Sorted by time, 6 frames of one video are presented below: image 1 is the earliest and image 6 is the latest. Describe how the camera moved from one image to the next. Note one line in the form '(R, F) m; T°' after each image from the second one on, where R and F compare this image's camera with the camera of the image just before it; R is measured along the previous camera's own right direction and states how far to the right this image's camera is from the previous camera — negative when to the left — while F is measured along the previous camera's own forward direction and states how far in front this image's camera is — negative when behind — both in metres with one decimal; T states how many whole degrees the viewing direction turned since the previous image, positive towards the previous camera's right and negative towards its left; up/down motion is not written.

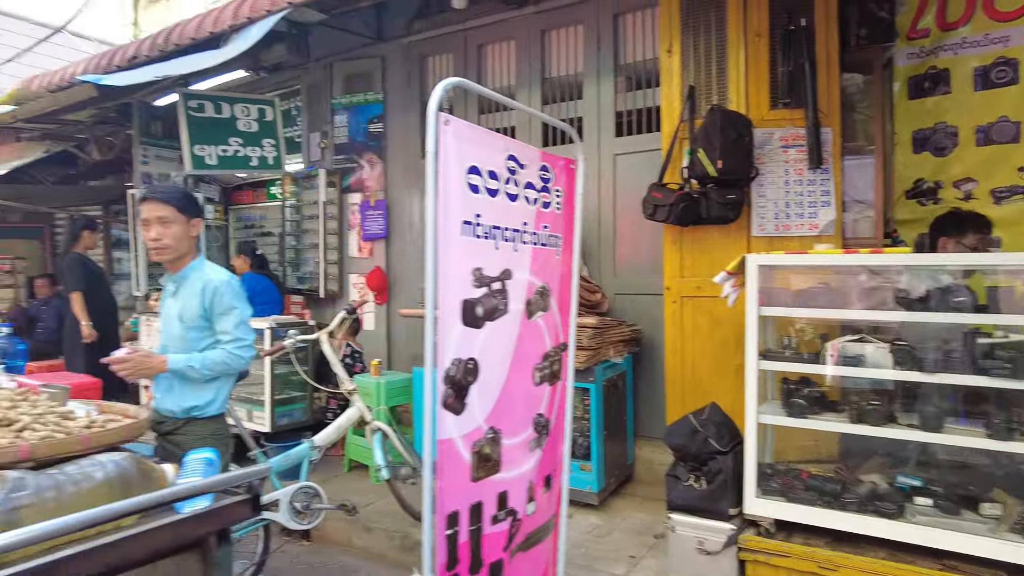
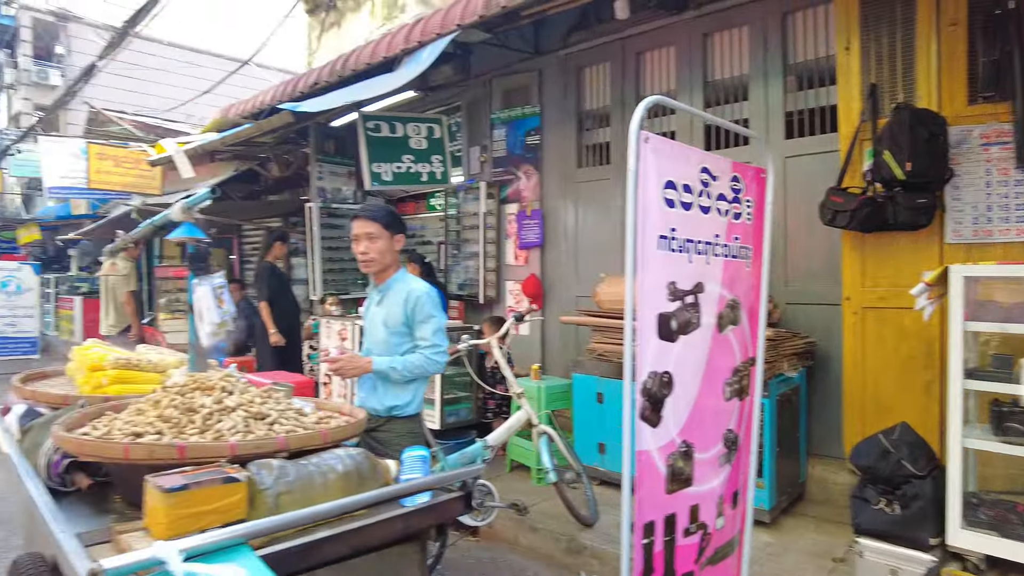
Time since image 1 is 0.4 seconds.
(-0.3, -0.1) m; -11°
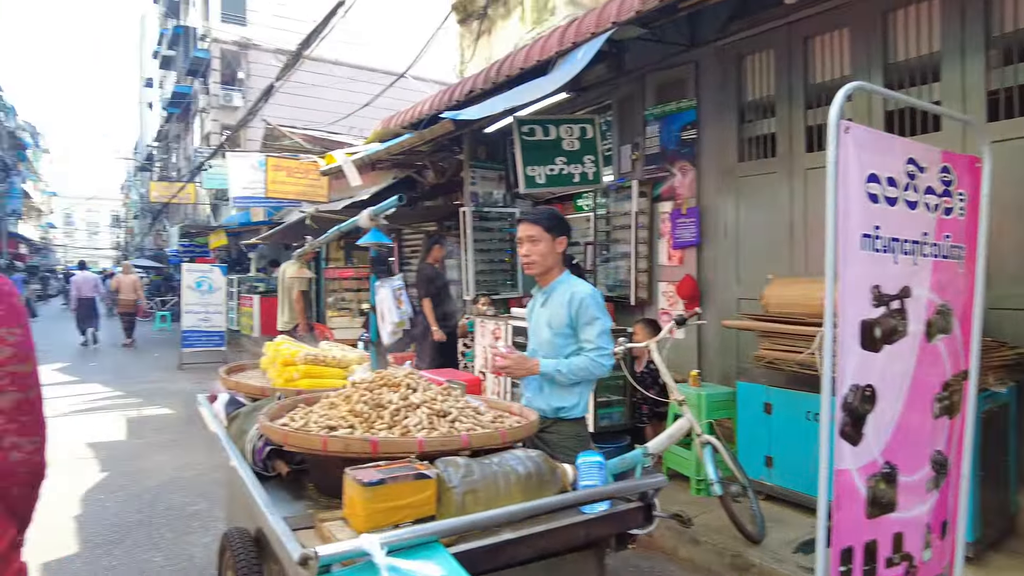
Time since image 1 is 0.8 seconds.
(-0.2, 0.0) m; -12°
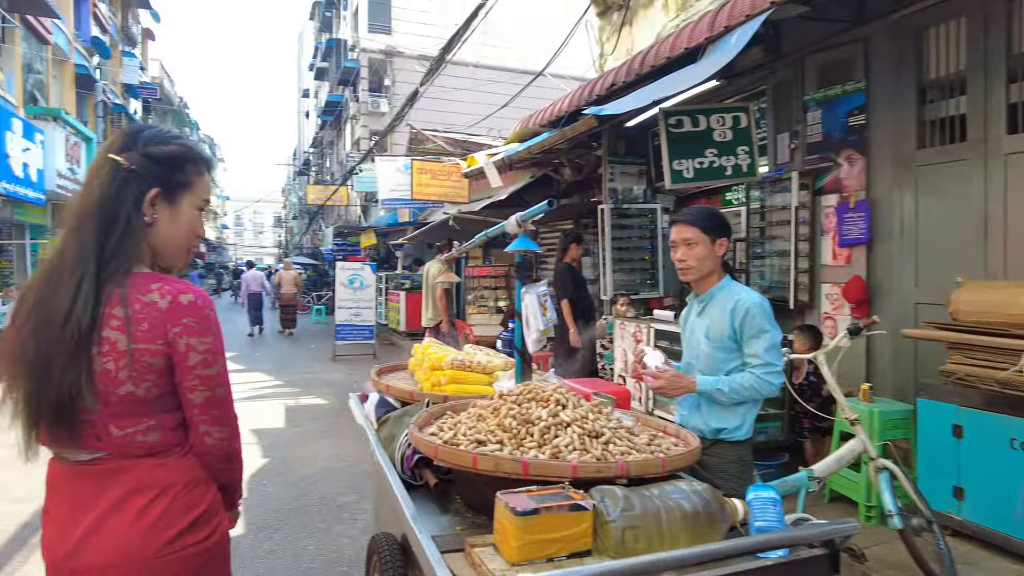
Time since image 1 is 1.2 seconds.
(-0.1, +0.2) m; -12°
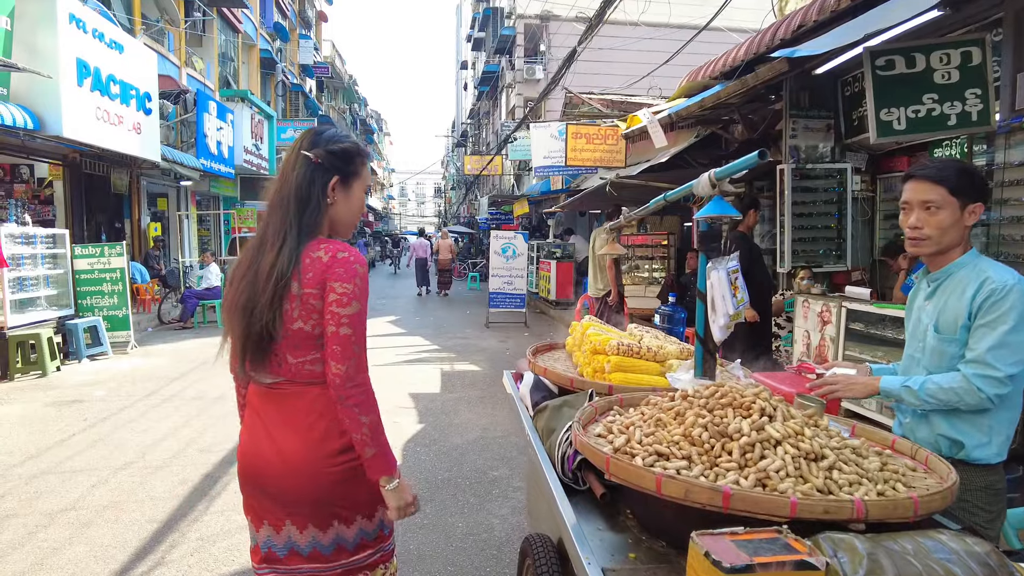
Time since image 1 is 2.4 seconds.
(-0.1, +0.4) m; -13°
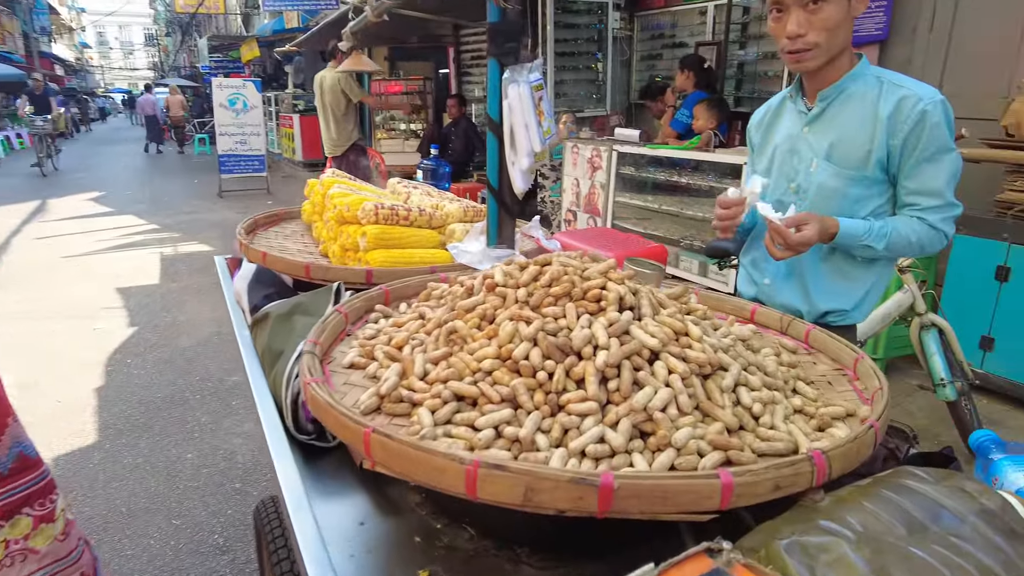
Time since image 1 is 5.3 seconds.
(+0.2, +1.0) m; +21°
